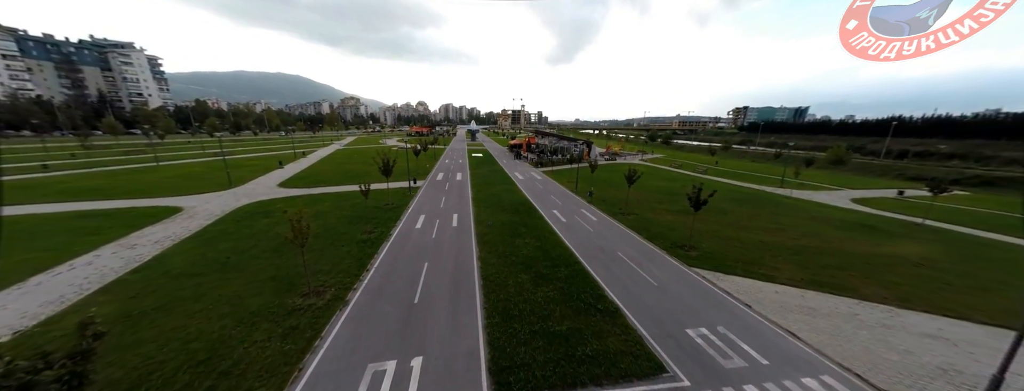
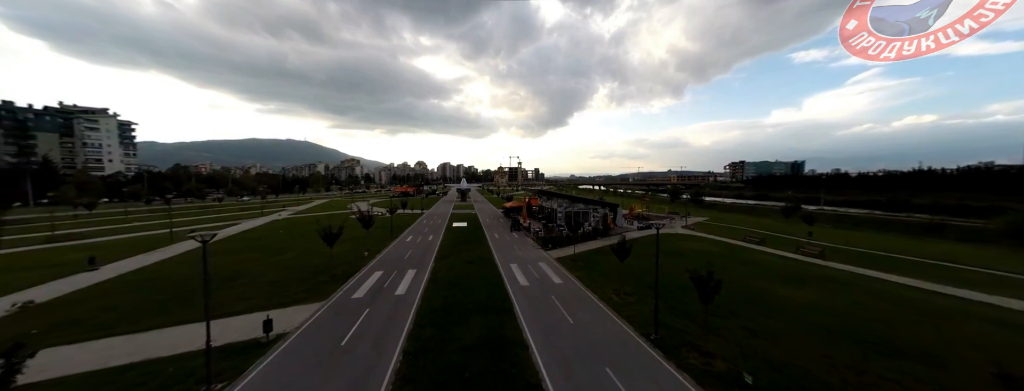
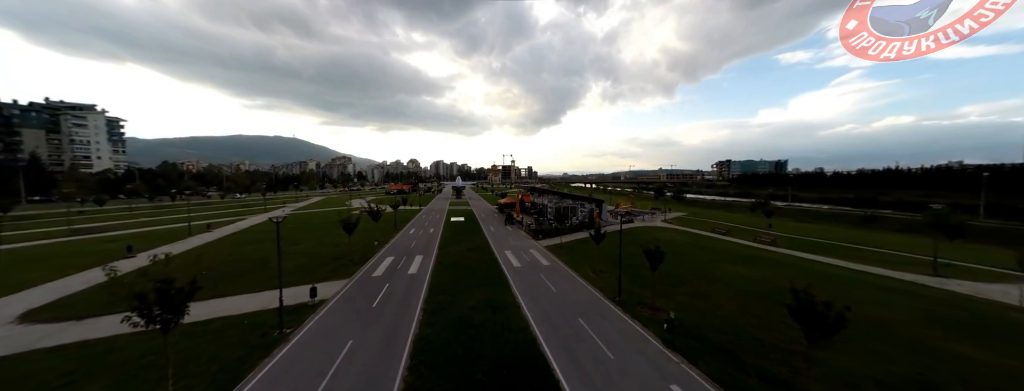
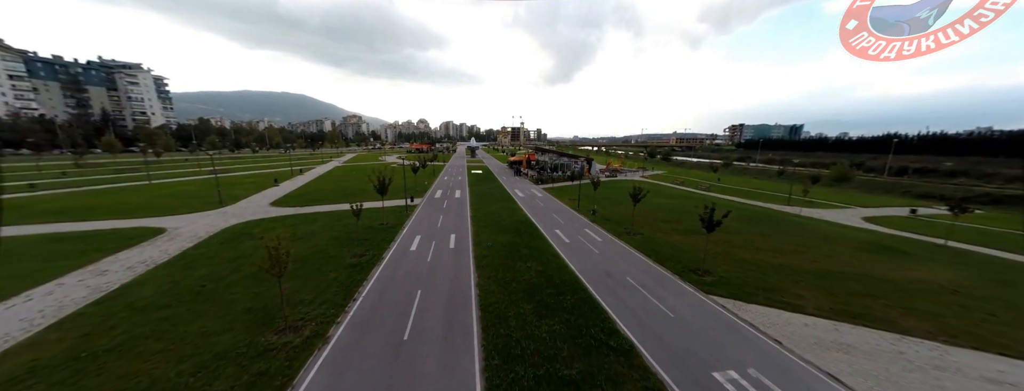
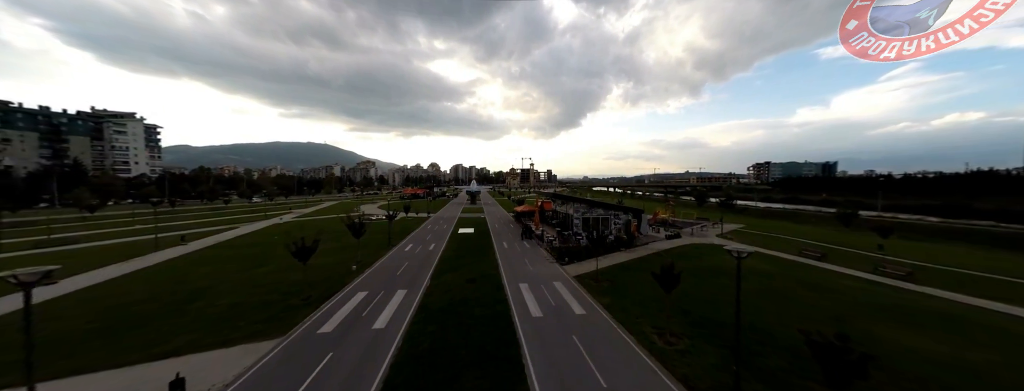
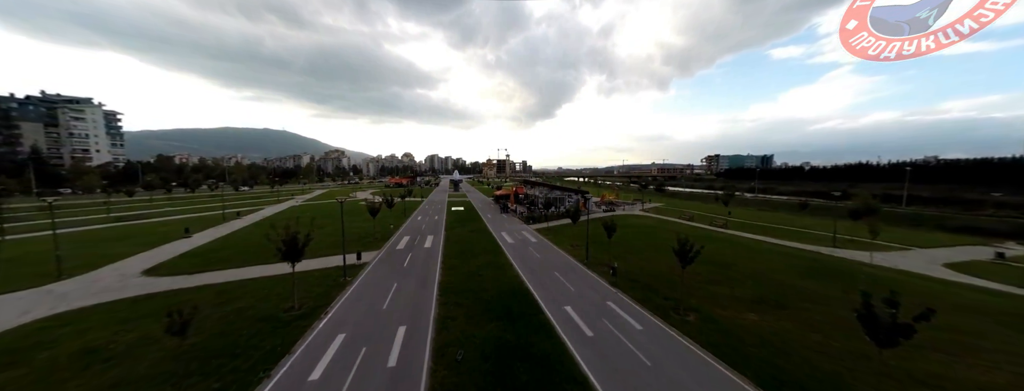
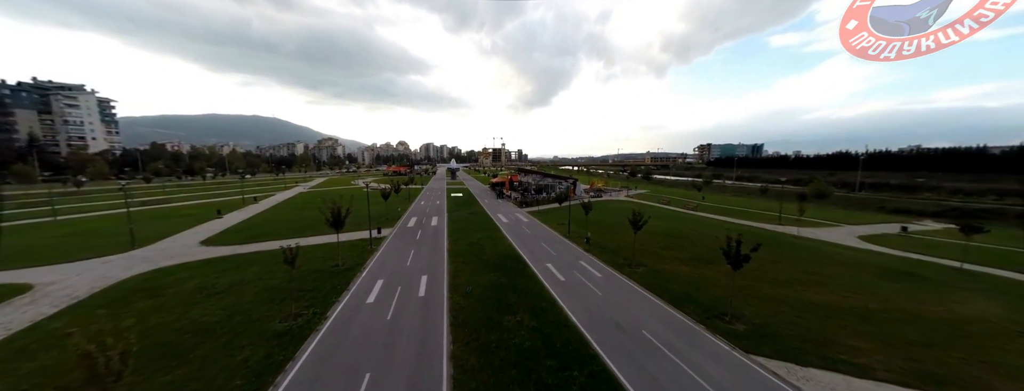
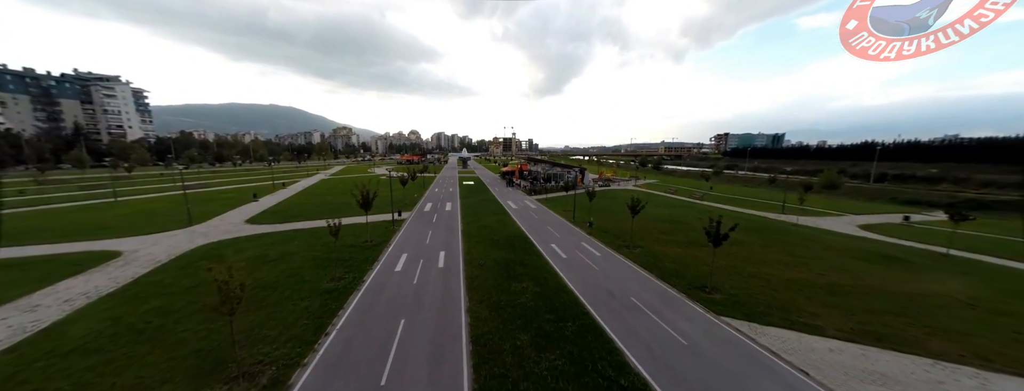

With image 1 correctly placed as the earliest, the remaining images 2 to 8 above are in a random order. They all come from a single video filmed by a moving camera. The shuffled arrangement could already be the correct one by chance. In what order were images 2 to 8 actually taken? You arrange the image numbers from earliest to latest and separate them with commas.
4, 8, 7, 6, 3, 2, 5
